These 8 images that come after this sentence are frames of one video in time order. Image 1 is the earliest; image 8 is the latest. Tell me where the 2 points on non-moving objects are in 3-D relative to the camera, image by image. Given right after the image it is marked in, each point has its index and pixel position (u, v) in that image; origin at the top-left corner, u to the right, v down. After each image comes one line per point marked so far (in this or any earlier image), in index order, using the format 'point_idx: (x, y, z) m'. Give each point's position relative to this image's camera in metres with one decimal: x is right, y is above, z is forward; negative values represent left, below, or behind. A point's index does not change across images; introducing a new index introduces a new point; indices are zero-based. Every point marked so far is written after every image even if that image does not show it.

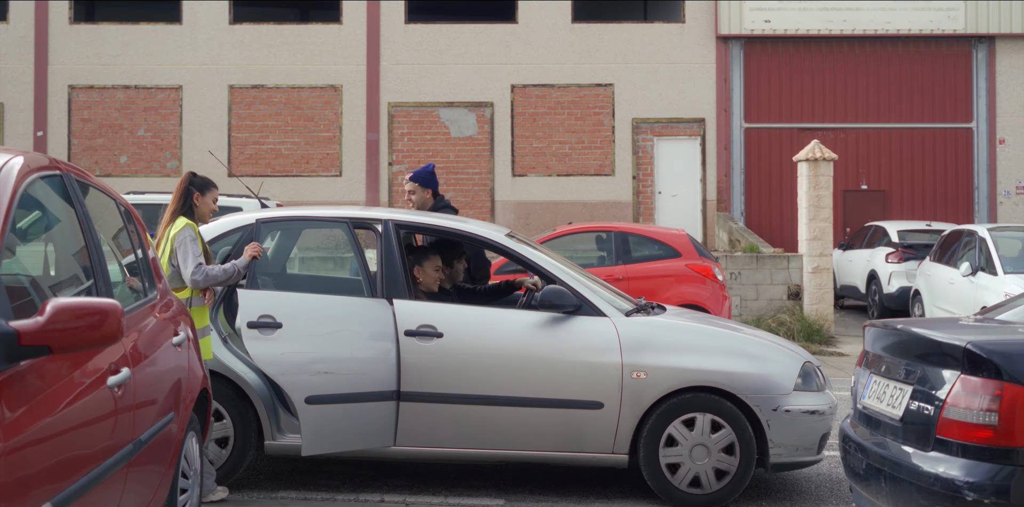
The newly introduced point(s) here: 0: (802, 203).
0: (+2.5, +0.4, +12.5) m
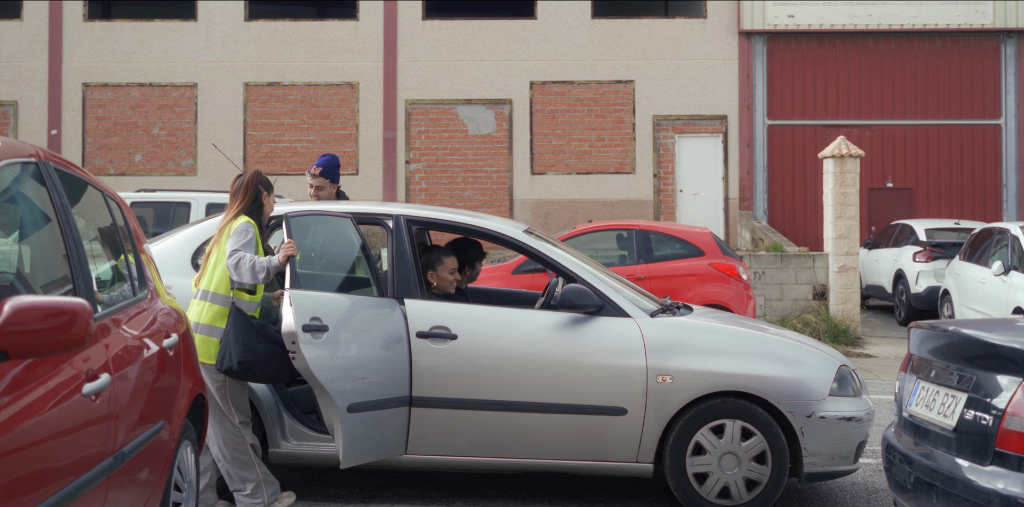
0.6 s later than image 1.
0: (+2.6, +0.4, +12.2) m
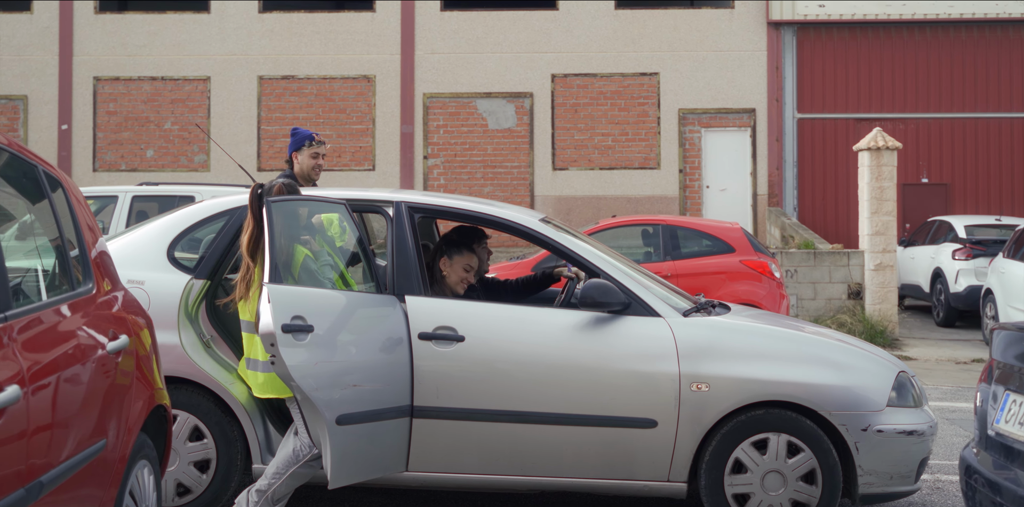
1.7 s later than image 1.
0: (+2.8, +0.5, +11.6) m
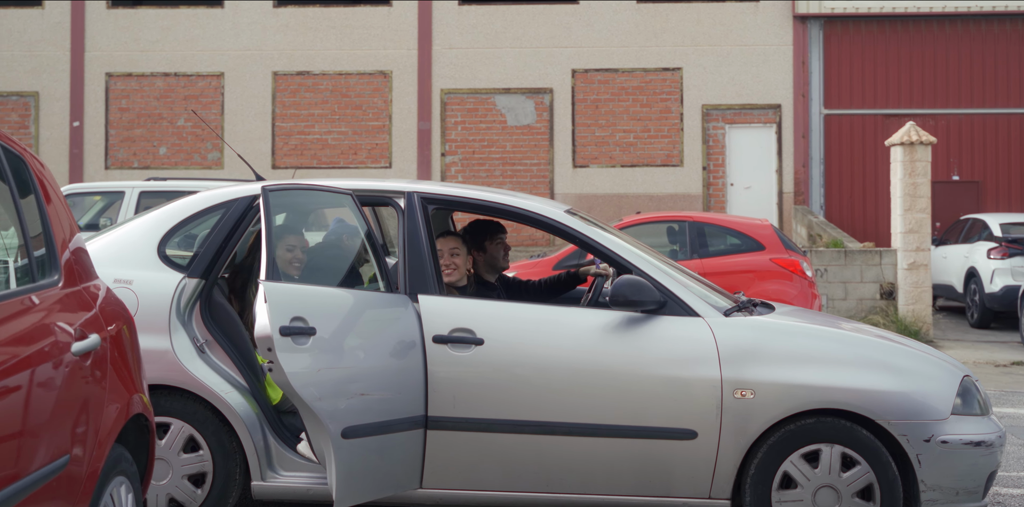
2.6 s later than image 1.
0: (+2.9, +0.5, +11.2) m
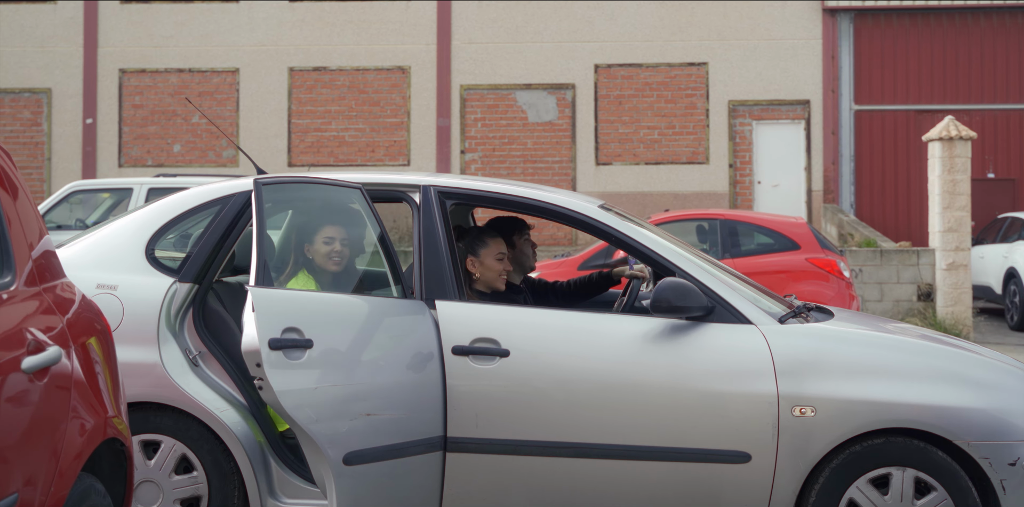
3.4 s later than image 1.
0: (+3.1, +0.5, +10.8) m
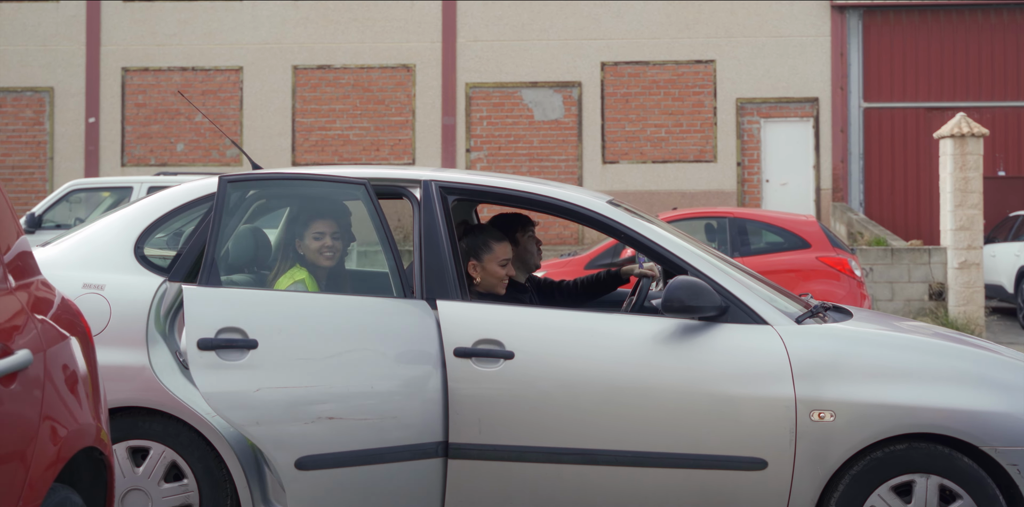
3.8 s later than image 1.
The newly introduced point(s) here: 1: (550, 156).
0: (+3.1, +0.5, +10.6) m
1: (+0.4, +1.1, +15.9) m
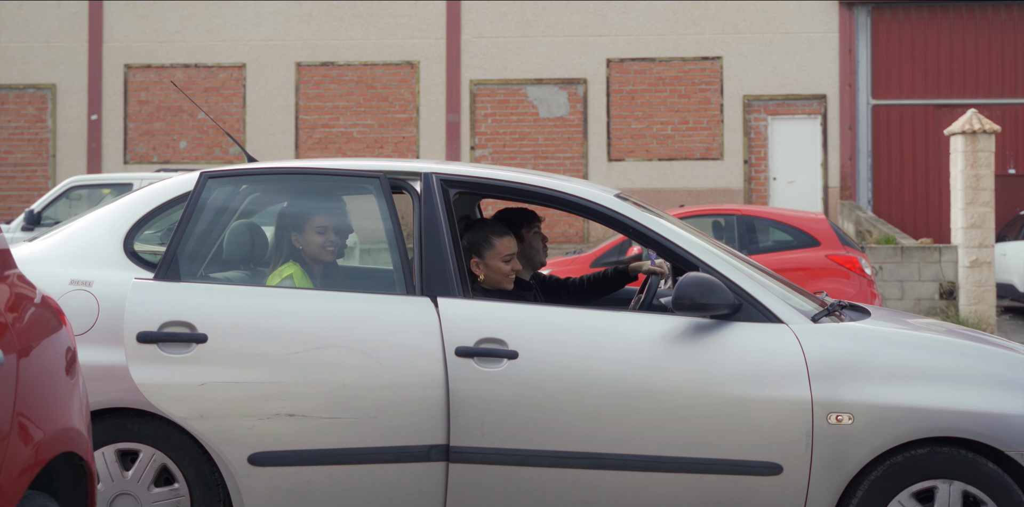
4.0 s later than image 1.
0: (+3.2, +0.5, +10.5) m
1: (+0.5, +1.1, +15.7) m
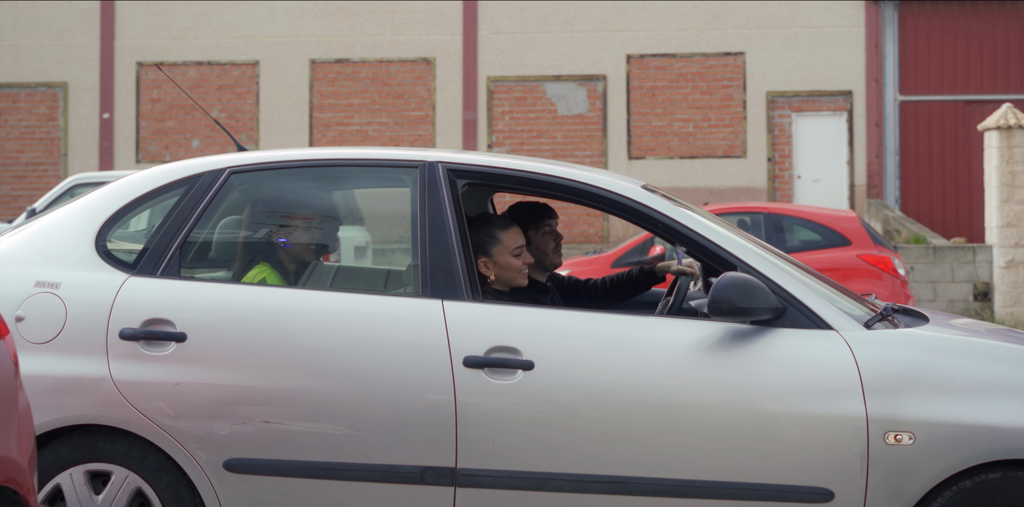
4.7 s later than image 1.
0: (+3.3, +0.5, +10.1) m
1: (+0.6, +1.1, +15.4) m
